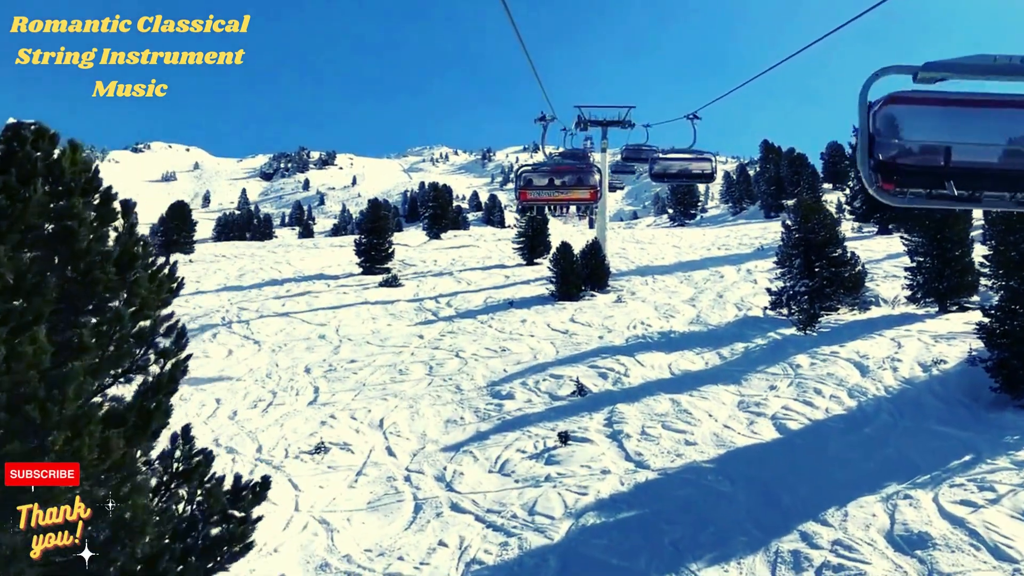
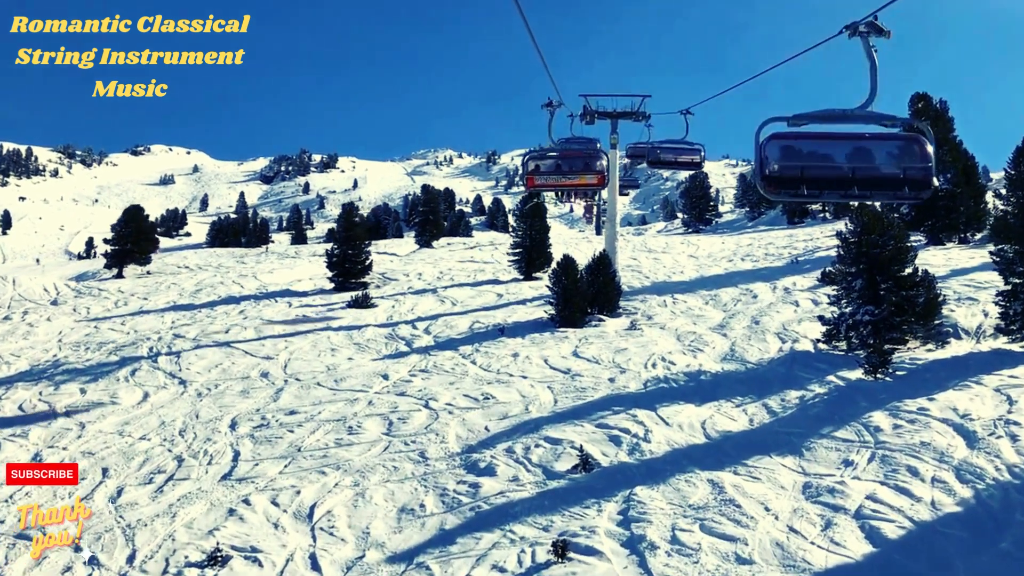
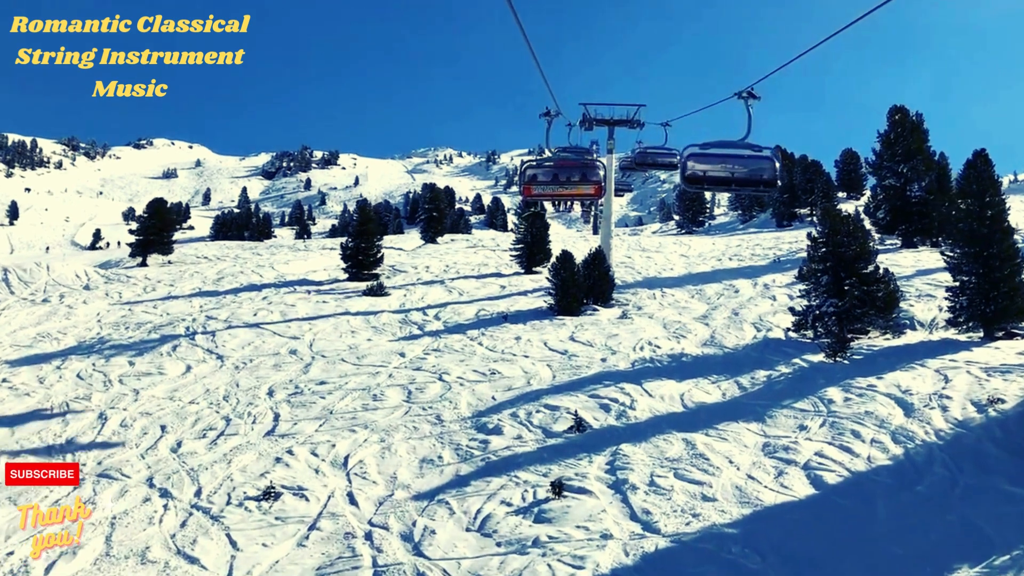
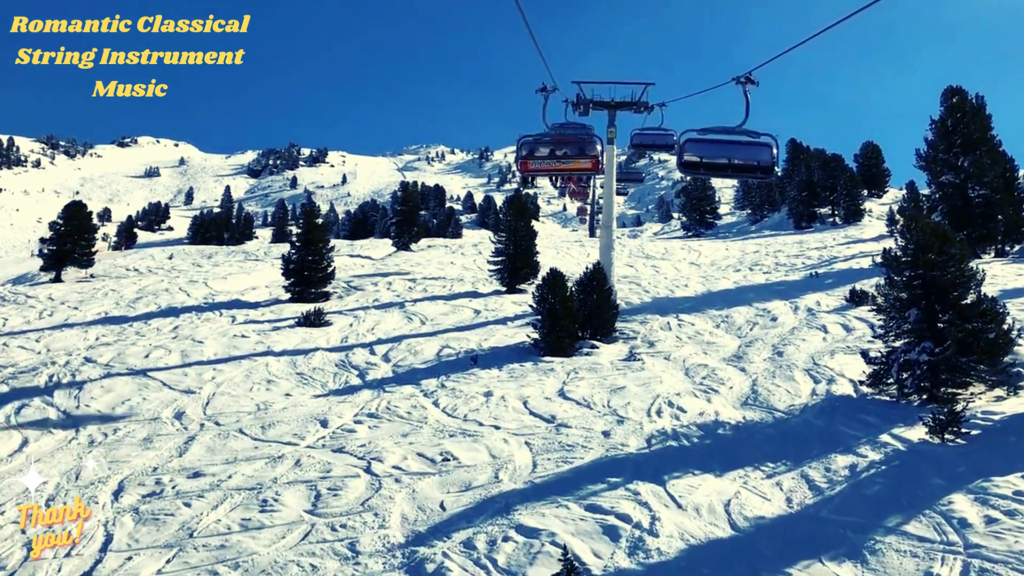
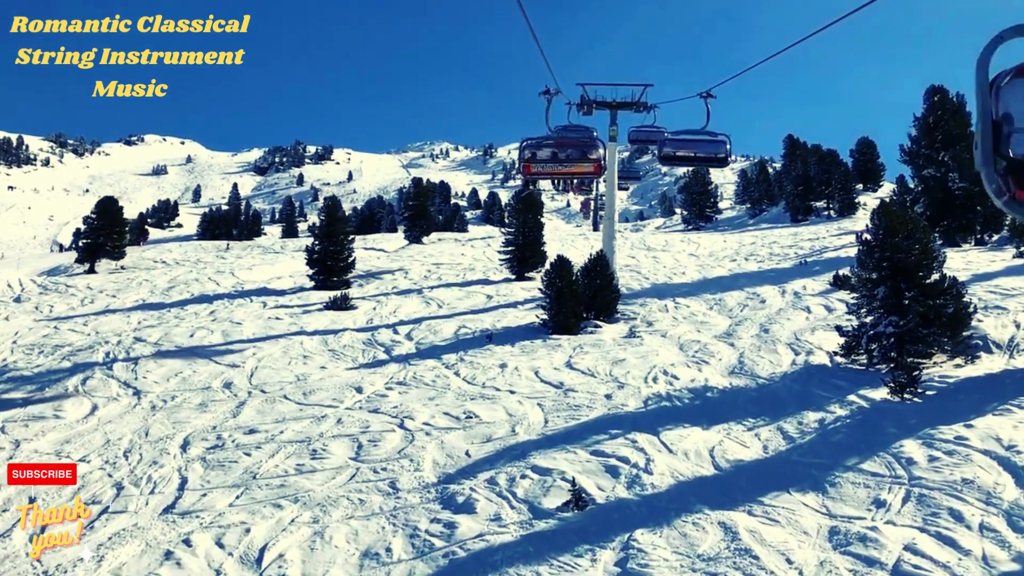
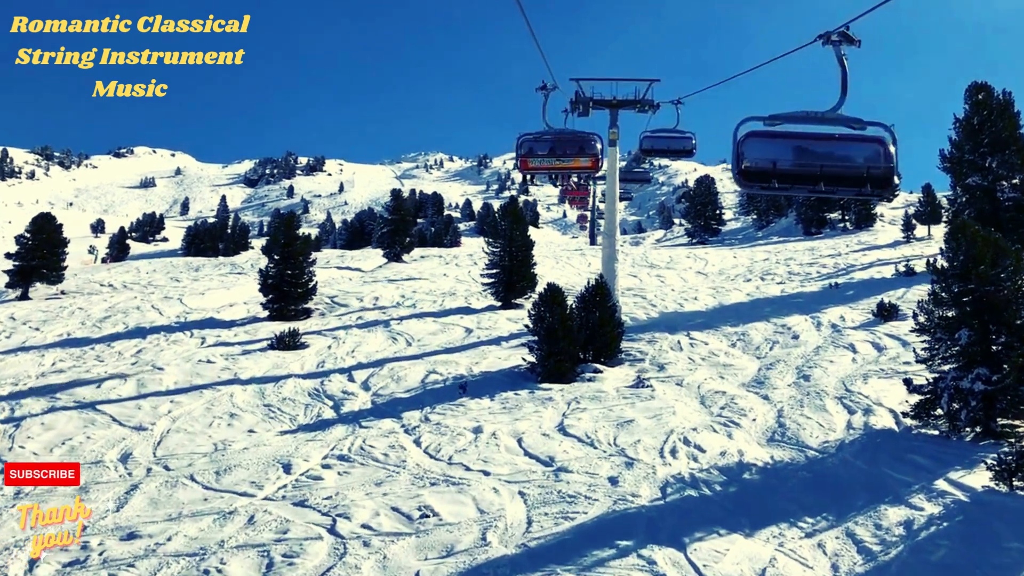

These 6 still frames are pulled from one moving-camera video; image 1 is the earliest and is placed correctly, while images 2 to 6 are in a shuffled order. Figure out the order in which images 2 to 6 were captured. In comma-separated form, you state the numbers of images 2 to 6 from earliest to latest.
3, 2, 5, 4, 6
